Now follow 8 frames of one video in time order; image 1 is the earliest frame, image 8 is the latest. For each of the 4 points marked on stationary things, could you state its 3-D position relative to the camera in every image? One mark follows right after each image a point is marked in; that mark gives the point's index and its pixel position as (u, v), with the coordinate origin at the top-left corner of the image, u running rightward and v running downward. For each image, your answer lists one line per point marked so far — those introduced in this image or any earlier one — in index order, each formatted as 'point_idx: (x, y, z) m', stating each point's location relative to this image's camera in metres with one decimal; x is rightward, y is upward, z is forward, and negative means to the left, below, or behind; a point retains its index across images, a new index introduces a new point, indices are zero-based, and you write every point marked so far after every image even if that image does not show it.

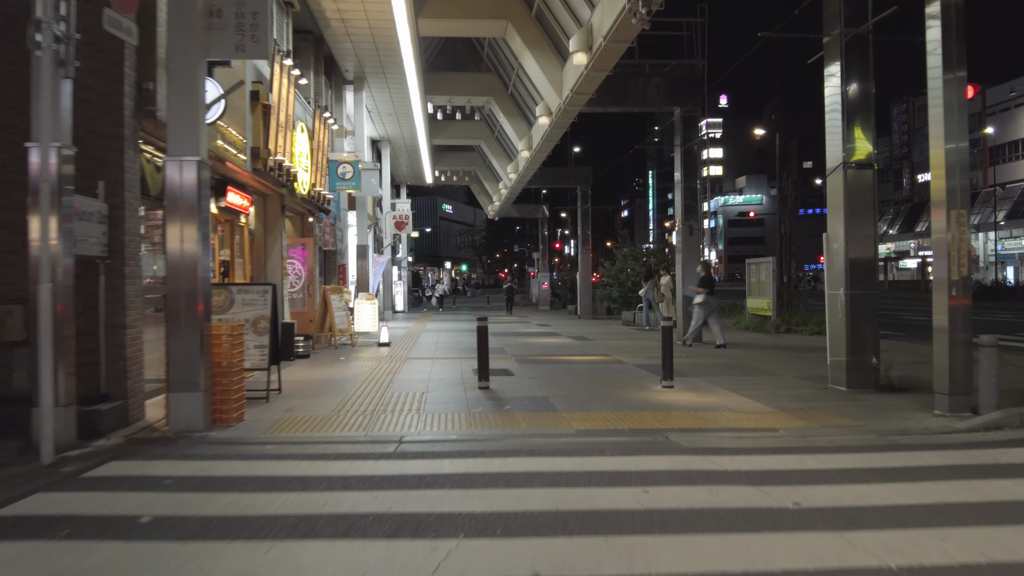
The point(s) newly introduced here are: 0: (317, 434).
0: (-1.6, -1.2, +7.0) m
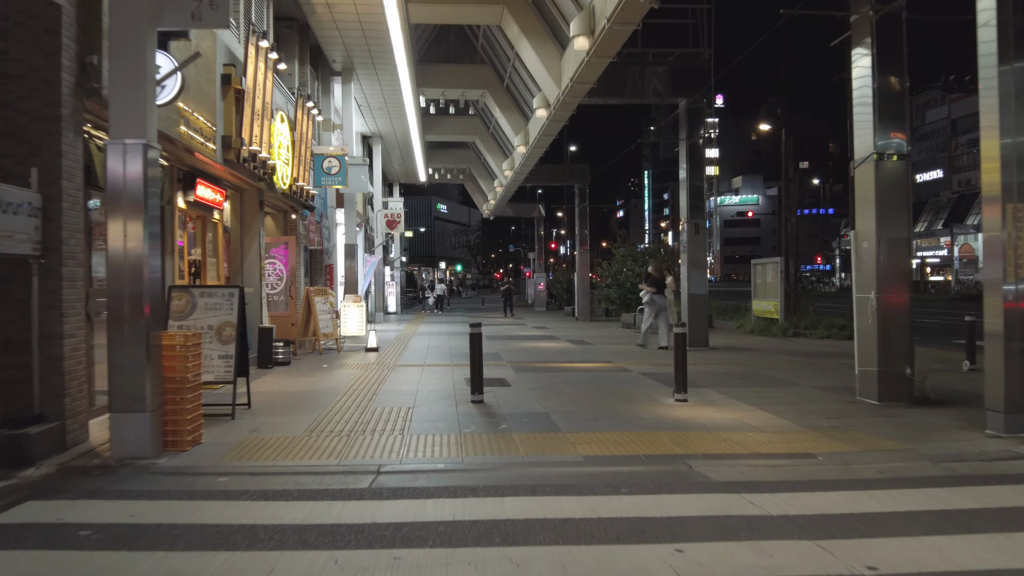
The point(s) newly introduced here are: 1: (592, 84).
0: (-1.6, -1.2, +6.1) m
1: (+1.4, +3.5, +14.9) m
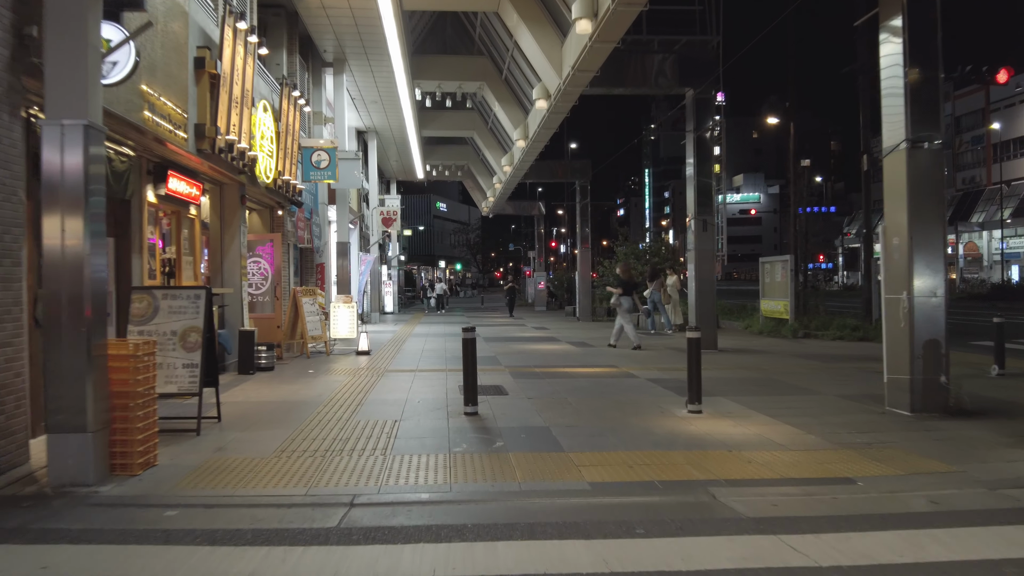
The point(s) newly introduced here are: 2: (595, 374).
0: (-1.6, -1.2, +5.3) m
1: (+1.4, +3.5, +14.1) m
2: (+1.1, -1.1, +11.1) m
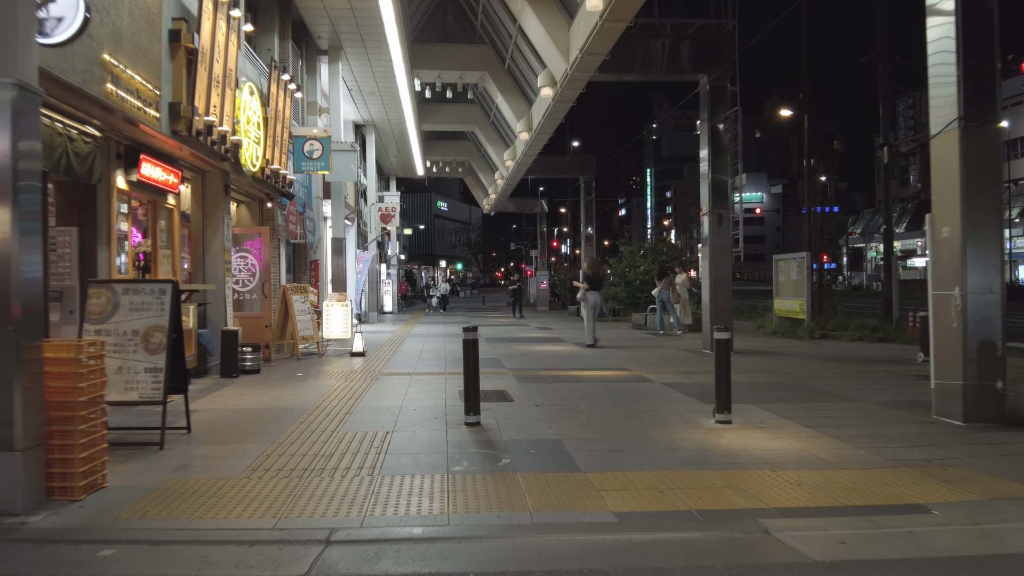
0: (-1.6, -1.2, +4.4) m
1: (+1.4, +3.6, +13.2) m
2: (+1.1, -1.1, +10.3) m
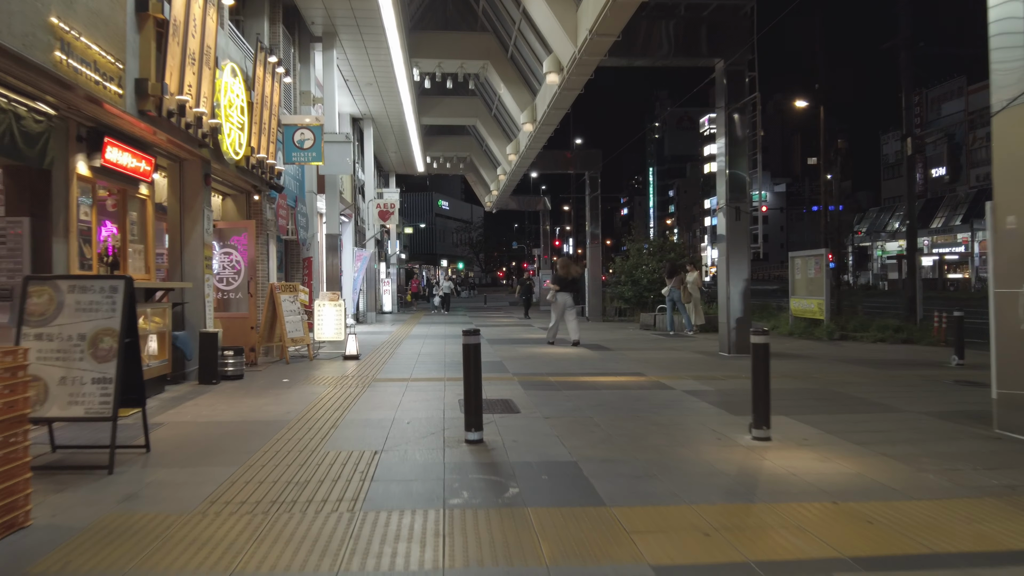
0: (-1.5, -1.2, +3.5) m
1: (+1.5, +3.6, +12.3) m
2: (+1.2, -1.1, +9.4) m
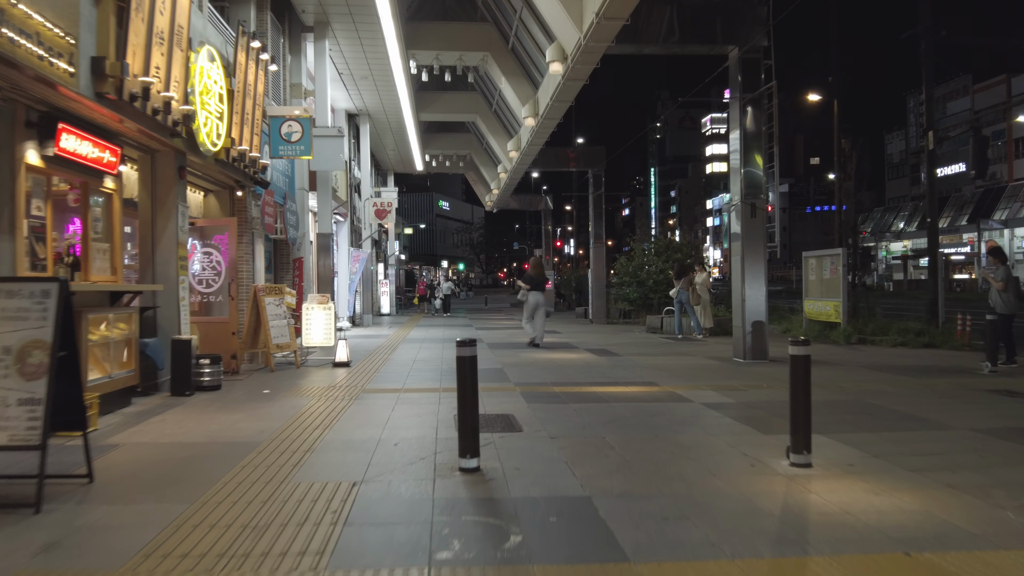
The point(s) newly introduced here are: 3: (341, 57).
0: (-1.5, -1.2, +2.7) m
1: (+1.5, +3.6, +11.5) m
2: (+1.2, -1.1, +8.5) m
3: (-3.7, +5.0, +18.6) m
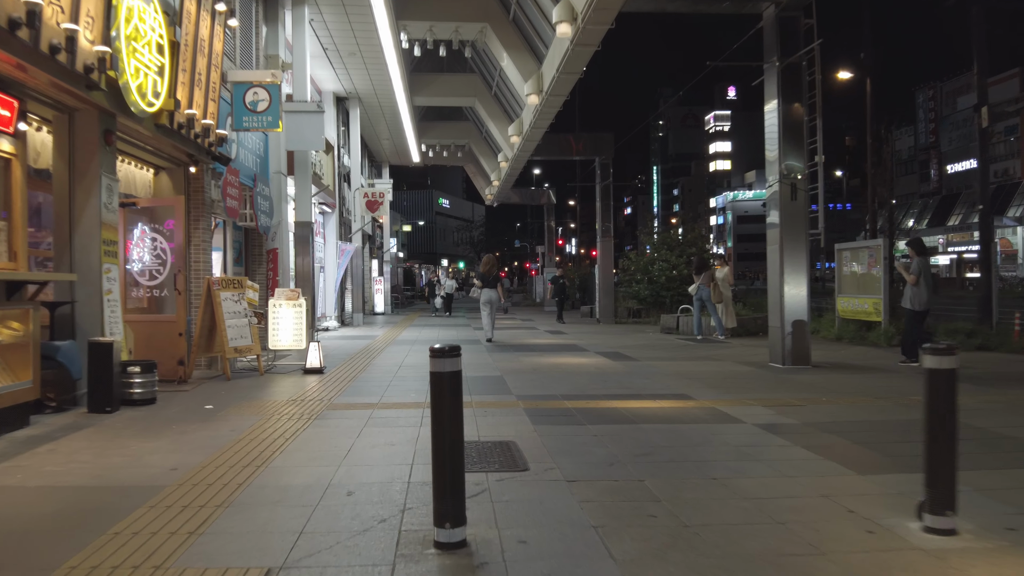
0: (-1.5, -1.1, +1.0) m
1: (+1.5, +3.7, +9.8) m
2: (+1.2, -1.0, +6.8) m
3: (-3.7, +5.1, +16.9) m
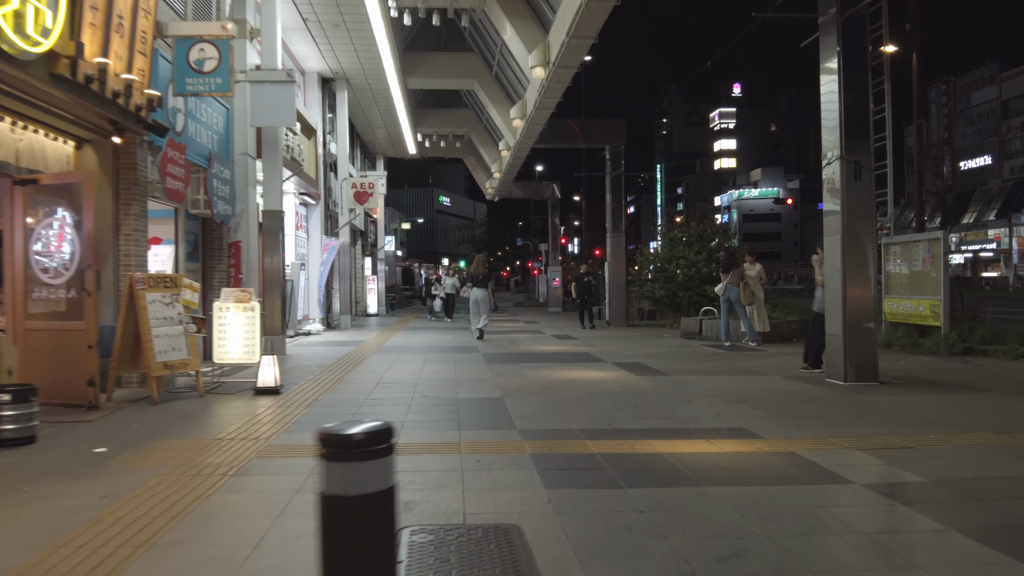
0: (-1.5, -1.1, -1.0) m
1: (+1.6, +3.7, +7.8) m
2: (+1.2, -1.0, +4.8) m
3: (-3.6, +5.1, +14.9) m
